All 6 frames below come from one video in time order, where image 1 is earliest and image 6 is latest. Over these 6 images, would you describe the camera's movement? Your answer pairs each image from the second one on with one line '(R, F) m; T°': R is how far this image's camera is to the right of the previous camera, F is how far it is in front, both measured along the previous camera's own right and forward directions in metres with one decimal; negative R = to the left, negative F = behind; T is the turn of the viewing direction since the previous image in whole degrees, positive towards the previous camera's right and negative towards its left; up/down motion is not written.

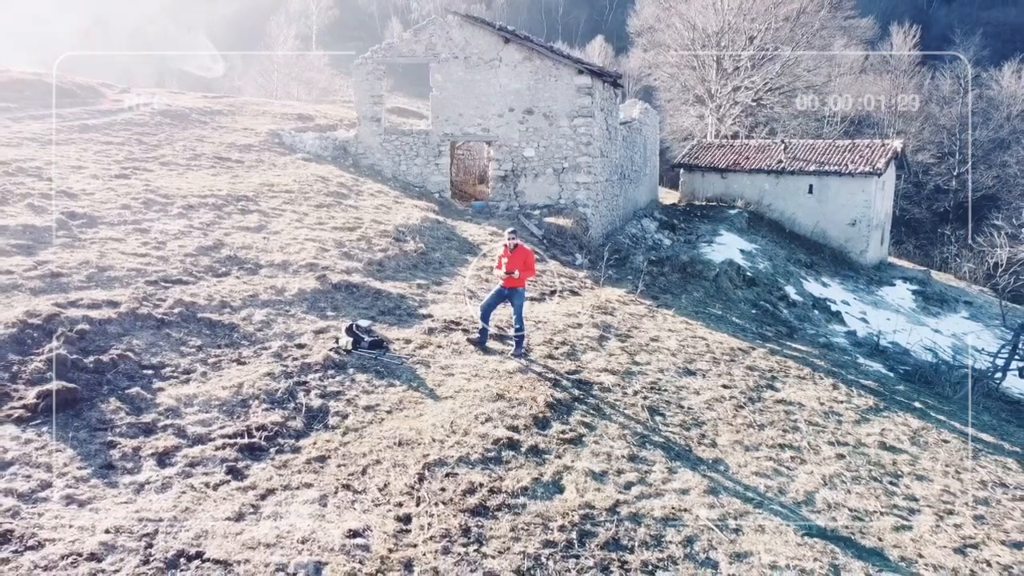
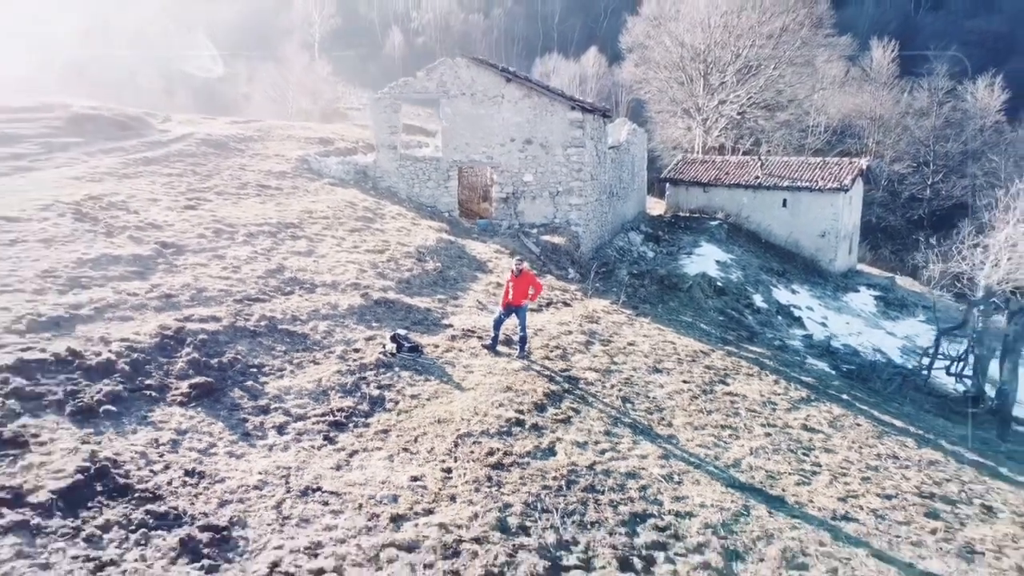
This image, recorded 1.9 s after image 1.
(-0.1, -1.9) m; 0°
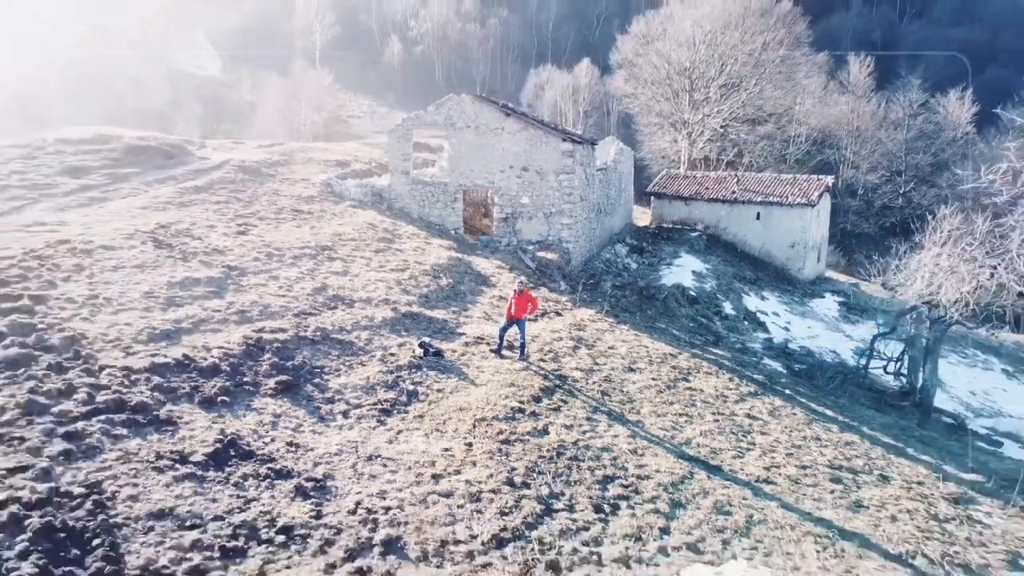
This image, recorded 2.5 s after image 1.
(-0.1, -2.2) m; 0°
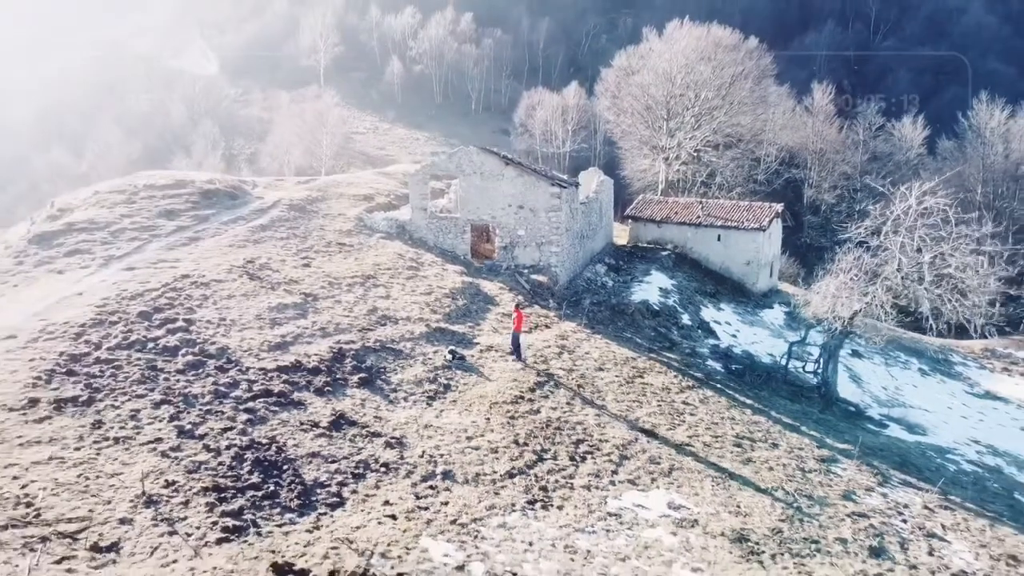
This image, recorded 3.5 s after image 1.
(-0.2, -4.2) m; +1°
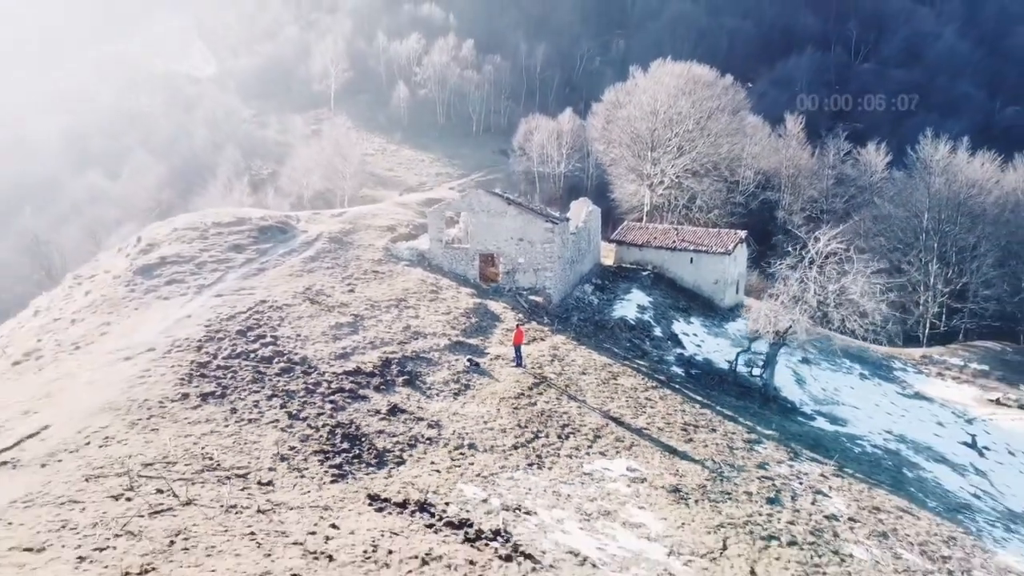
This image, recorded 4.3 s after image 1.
(-0.1, -4.6) m; 0°
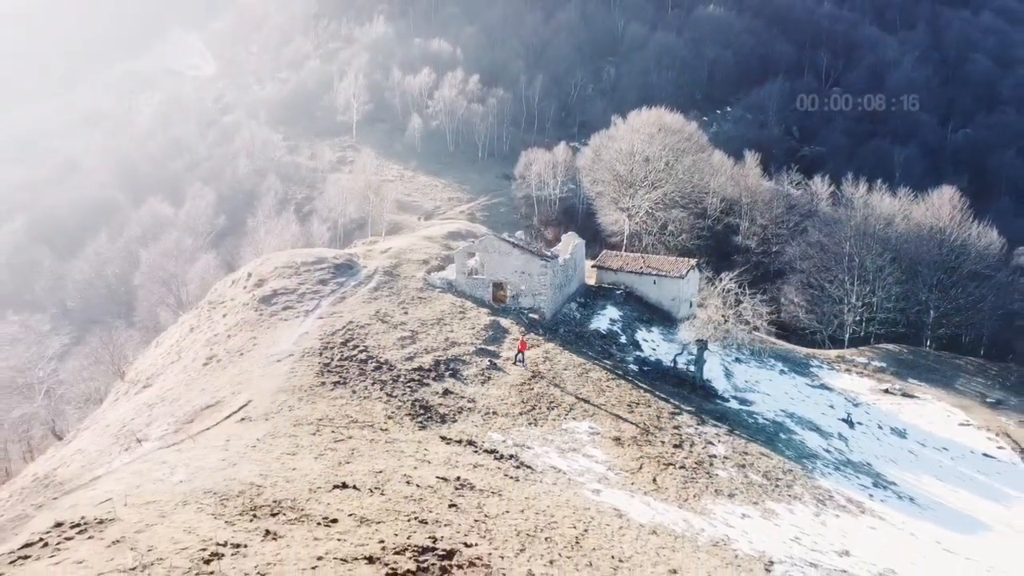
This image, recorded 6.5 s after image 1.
(-0.2, -9.9) m; 0°
